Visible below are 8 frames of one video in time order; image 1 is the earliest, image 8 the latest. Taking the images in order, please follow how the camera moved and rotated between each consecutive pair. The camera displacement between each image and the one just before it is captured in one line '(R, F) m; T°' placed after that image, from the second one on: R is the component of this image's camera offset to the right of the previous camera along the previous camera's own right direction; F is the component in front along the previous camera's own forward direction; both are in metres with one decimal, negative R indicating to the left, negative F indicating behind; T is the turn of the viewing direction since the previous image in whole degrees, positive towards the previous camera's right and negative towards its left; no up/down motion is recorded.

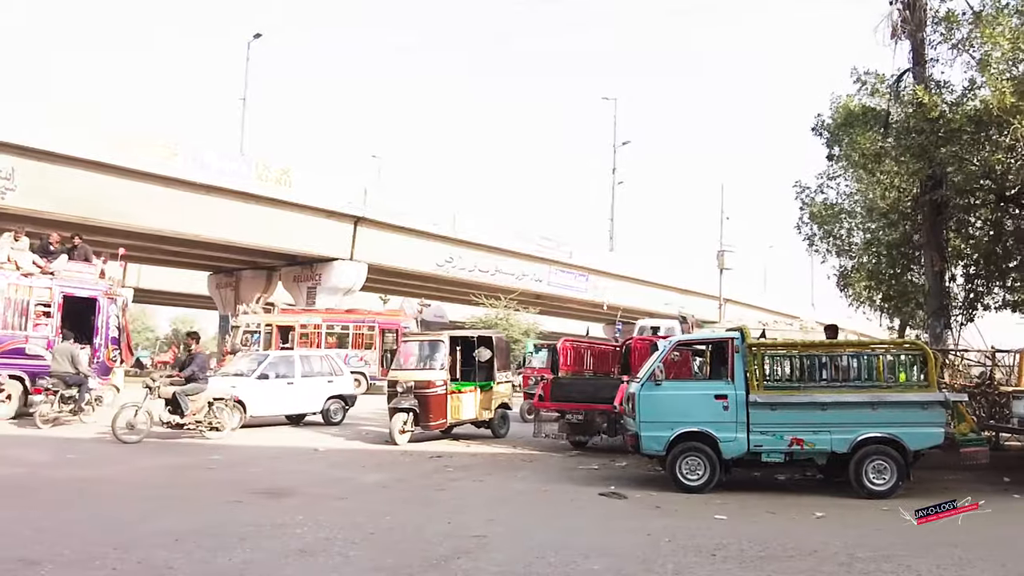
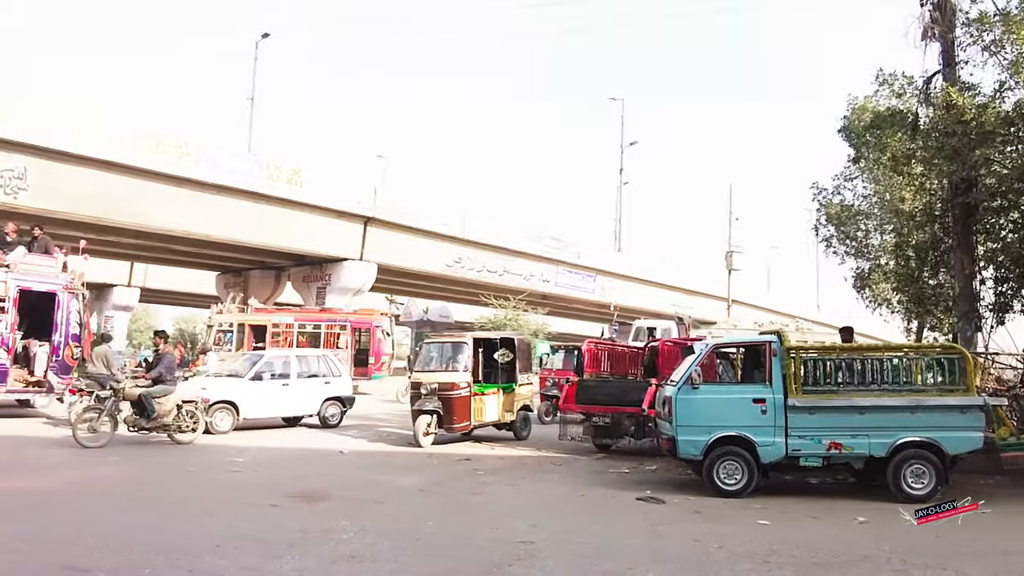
(-0.5, +0.1) m; 0°
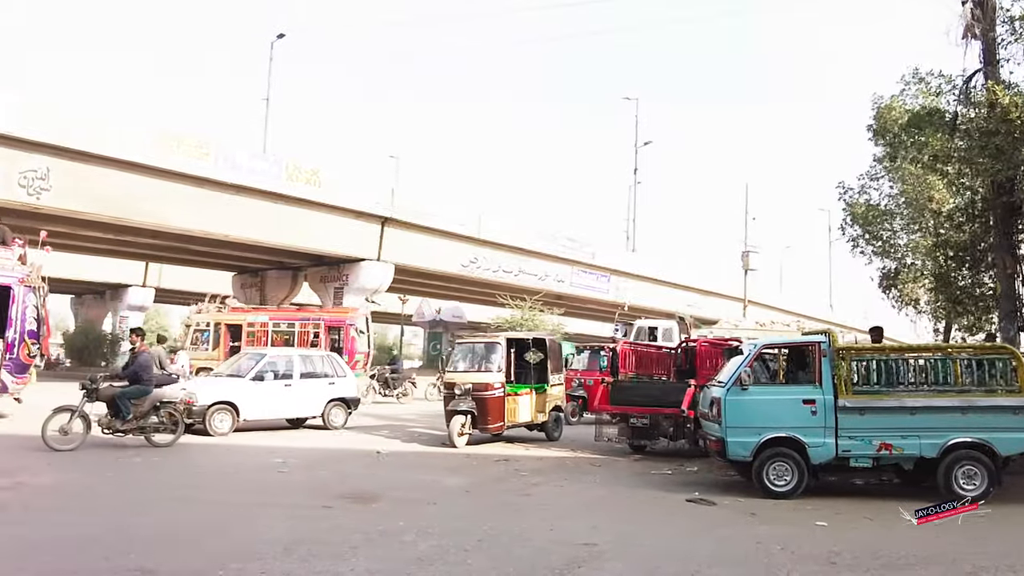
(-0.5, 0.0) m; 0°
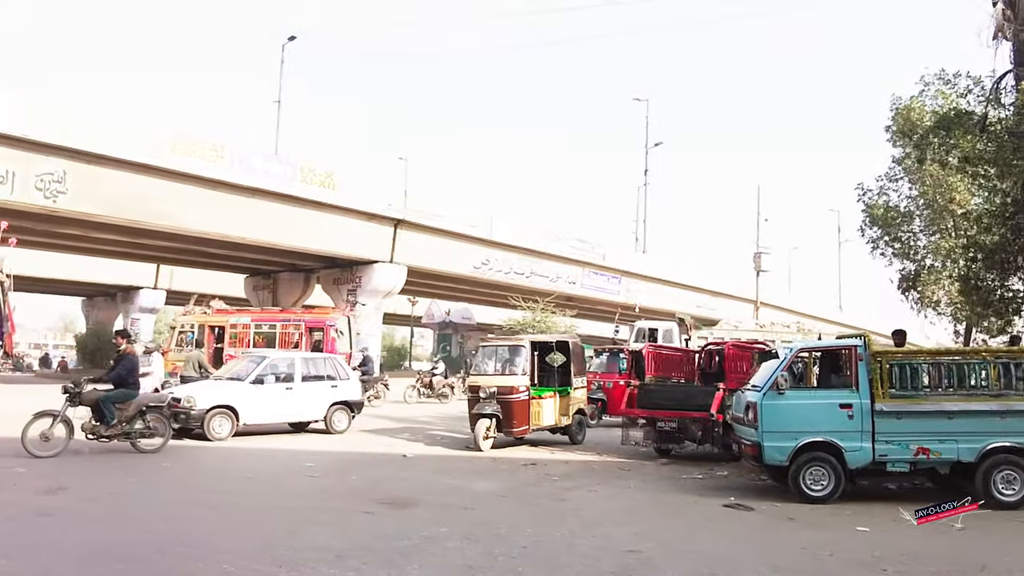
(-0.4, 0.0) m; 0°
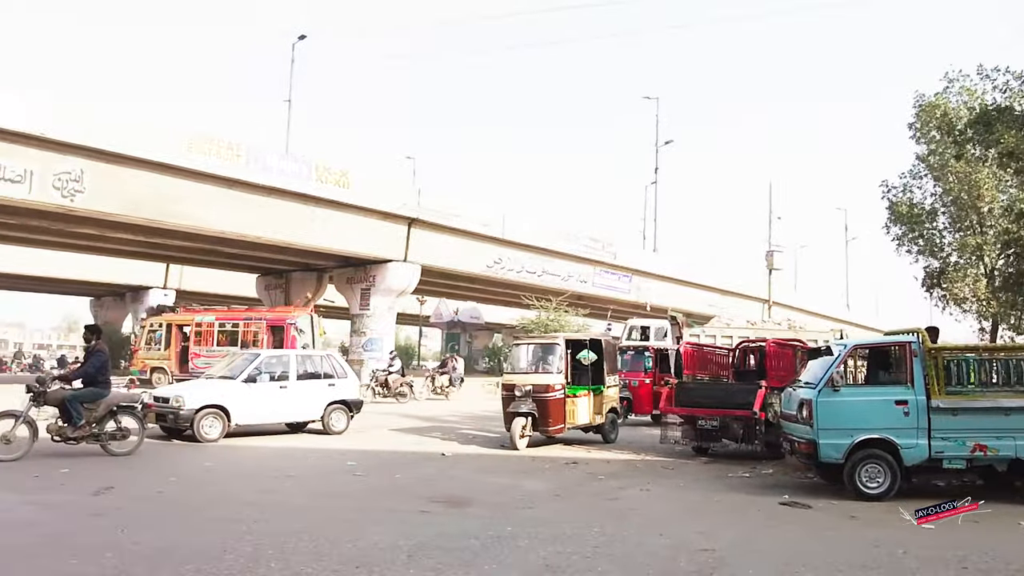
(-0.6, +0.1) m; 0°
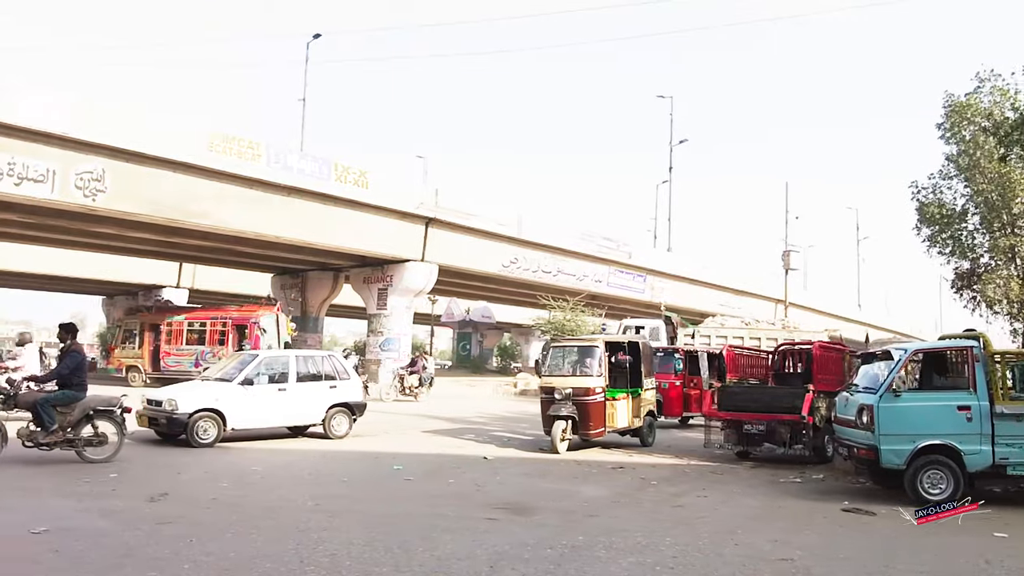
(-0.7, +0.1) m; 0°
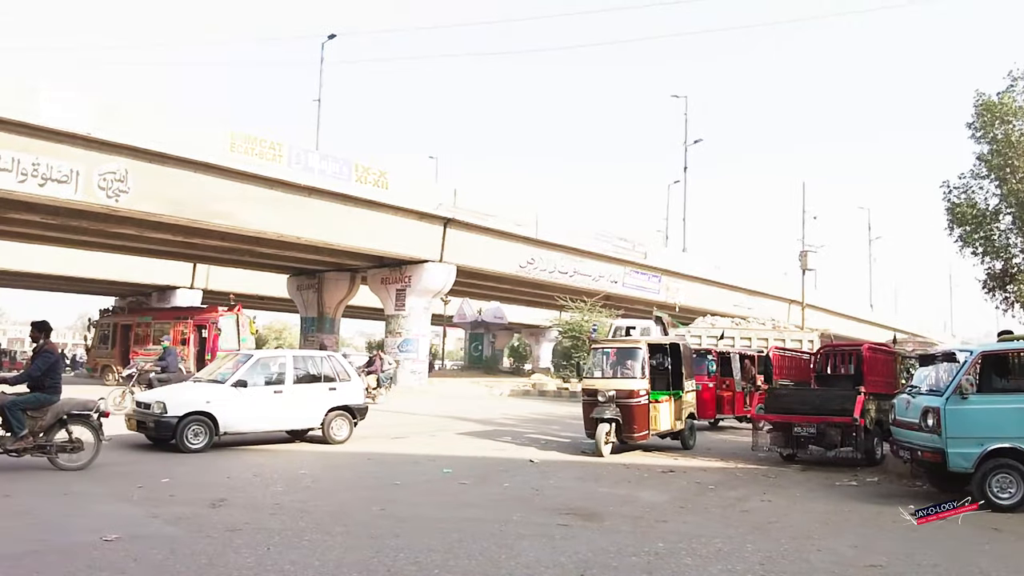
(-0.7, +0.1) m; 0°
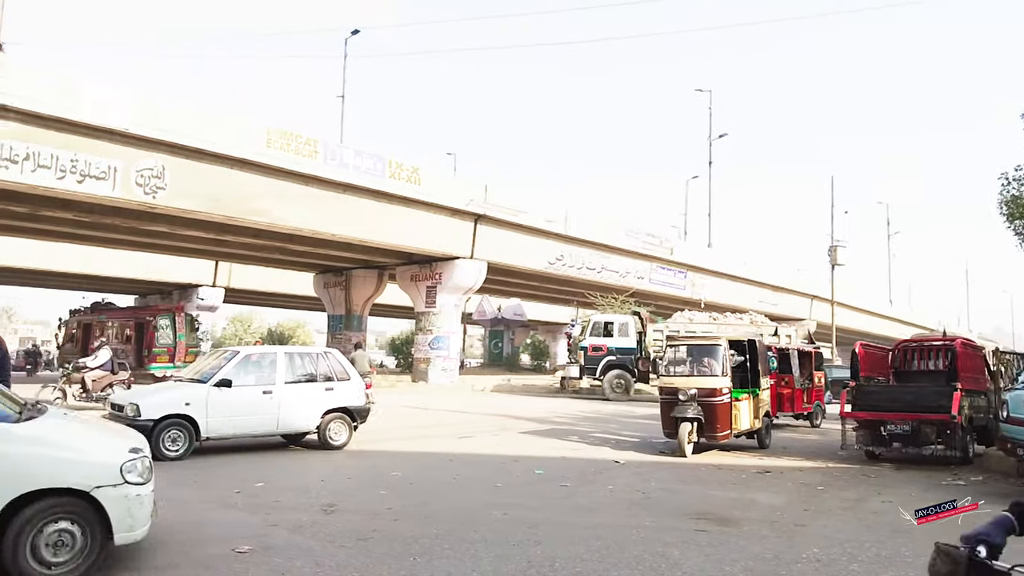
(-1.3, +0.3) m; 0°
